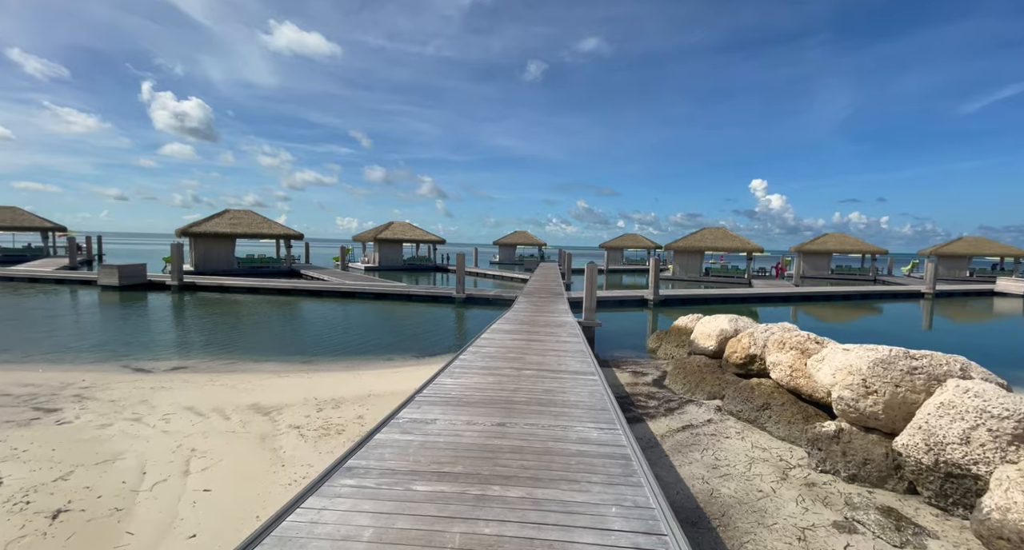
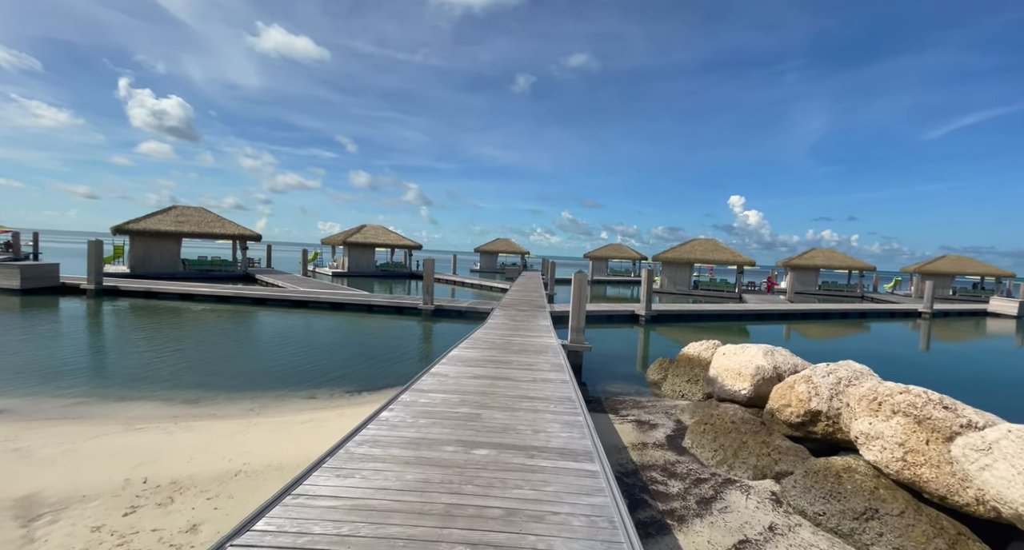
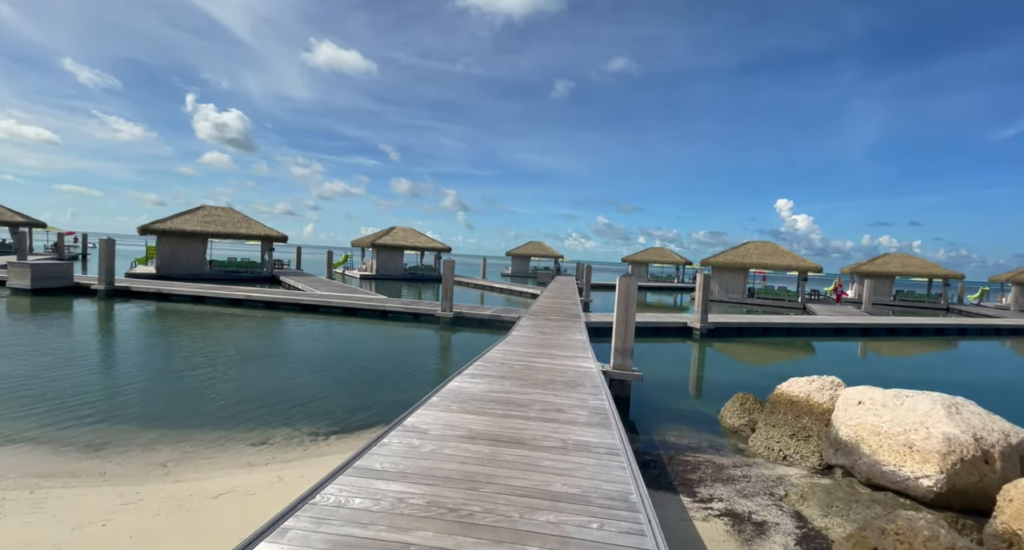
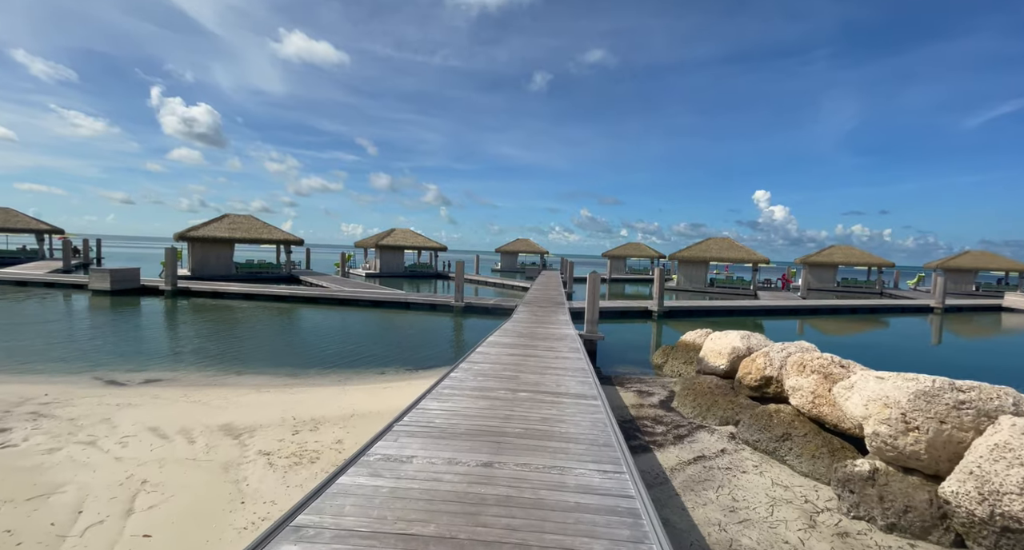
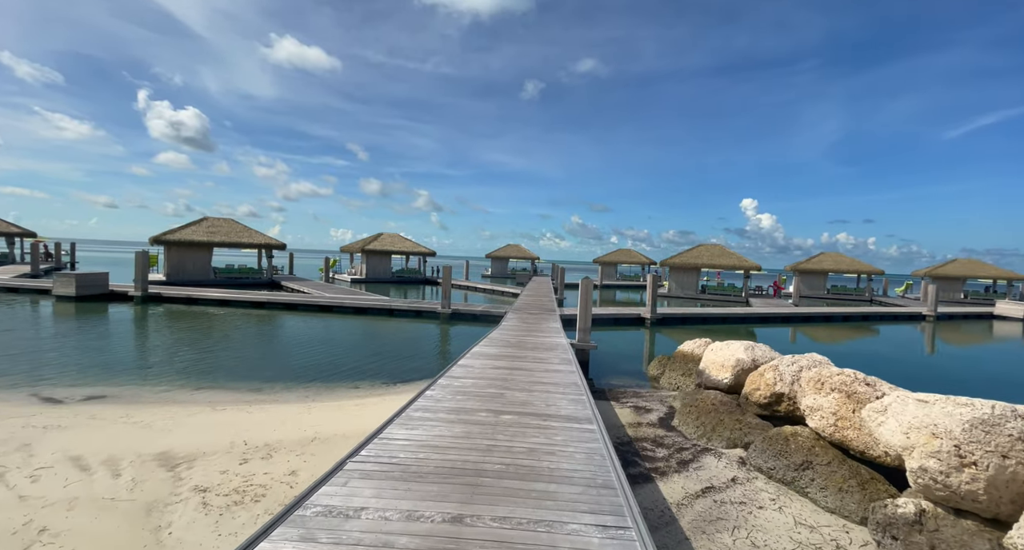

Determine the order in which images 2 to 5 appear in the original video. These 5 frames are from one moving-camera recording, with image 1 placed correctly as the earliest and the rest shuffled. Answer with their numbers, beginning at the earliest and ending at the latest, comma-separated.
4, 5, 2, 3
